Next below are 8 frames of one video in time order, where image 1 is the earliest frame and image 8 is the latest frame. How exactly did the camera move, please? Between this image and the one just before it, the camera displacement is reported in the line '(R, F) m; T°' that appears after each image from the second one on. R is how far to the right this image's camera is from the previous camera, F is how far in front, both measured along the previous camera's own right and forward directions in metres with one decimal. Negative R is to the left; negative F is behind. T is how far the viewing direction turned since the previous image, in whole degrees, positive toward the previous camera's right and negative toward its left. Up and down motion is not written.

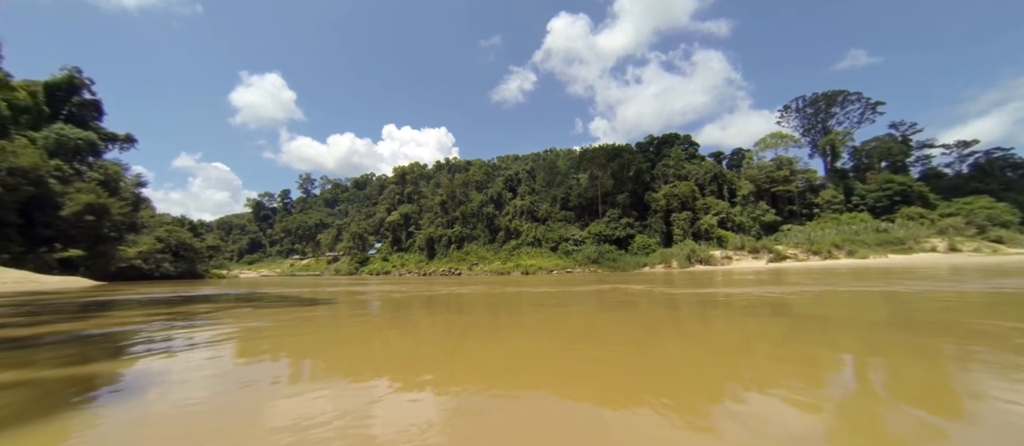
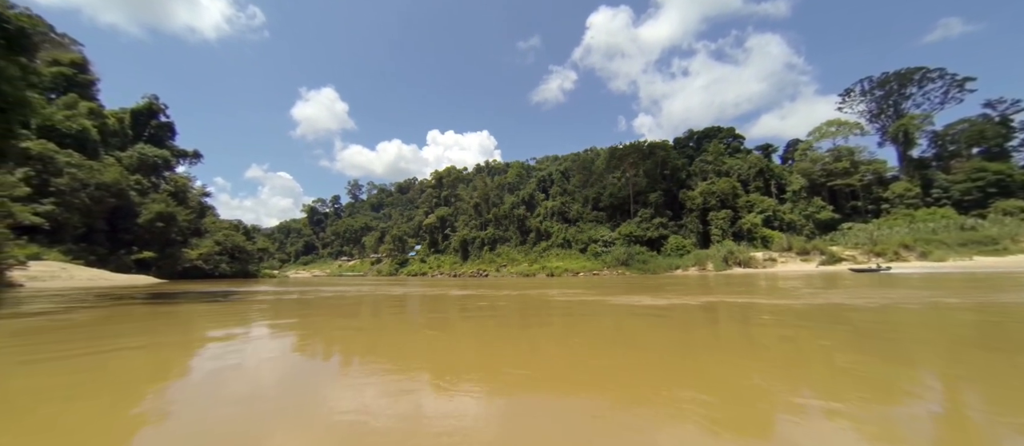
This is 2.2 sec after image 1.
(+1.7, +0.1) m; -7°
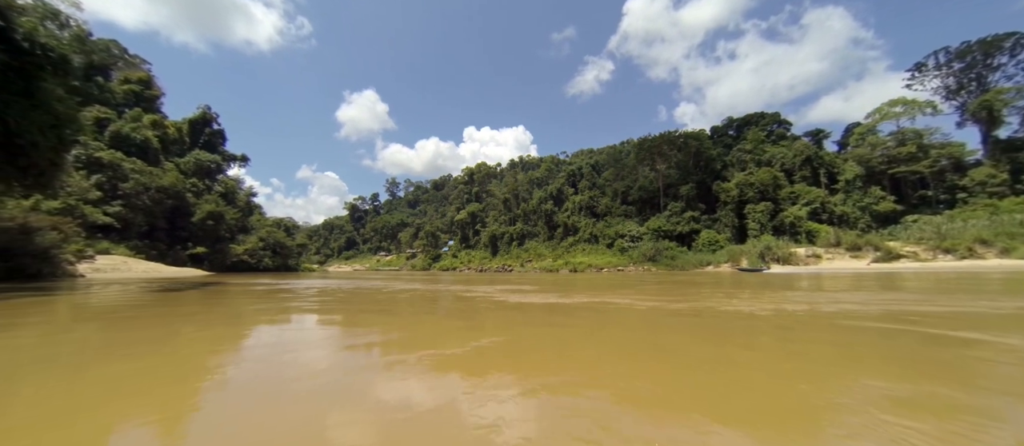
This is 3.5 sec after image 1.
(+1.4, +0.1) m; -6°
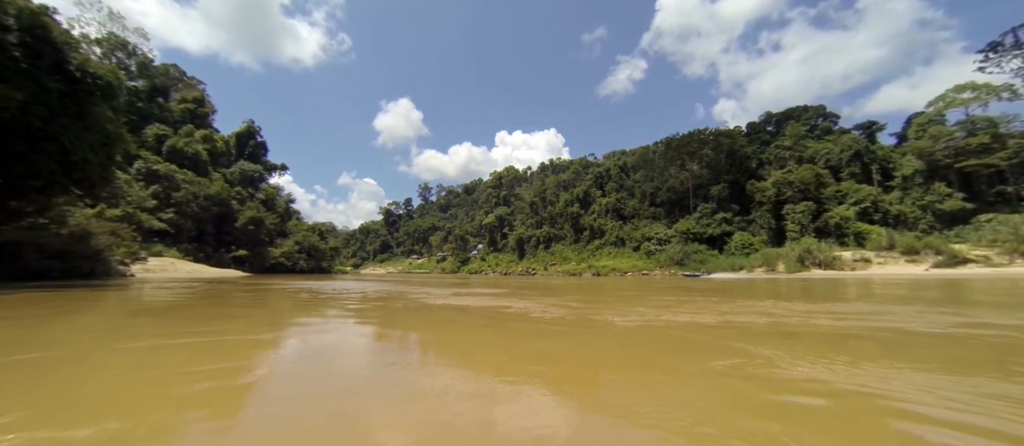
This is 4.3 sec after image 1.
(+1.1, 0.0) m; -6°
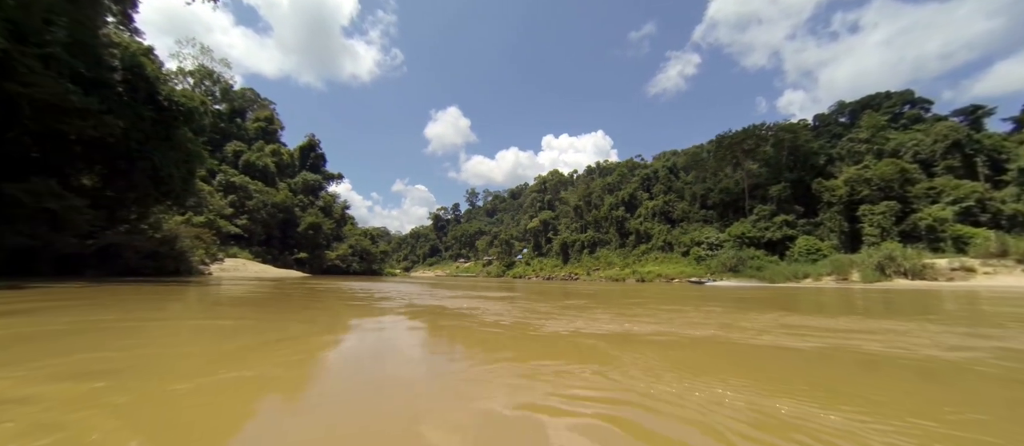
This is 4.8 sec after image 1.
(+0.6, 0.0) m; -8°
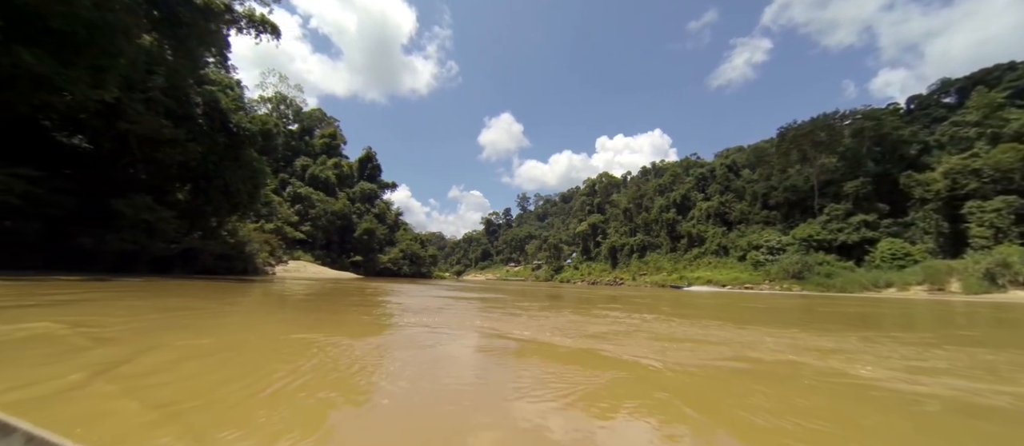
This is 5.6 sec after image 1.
(+1.4, -0.1) m; -9°
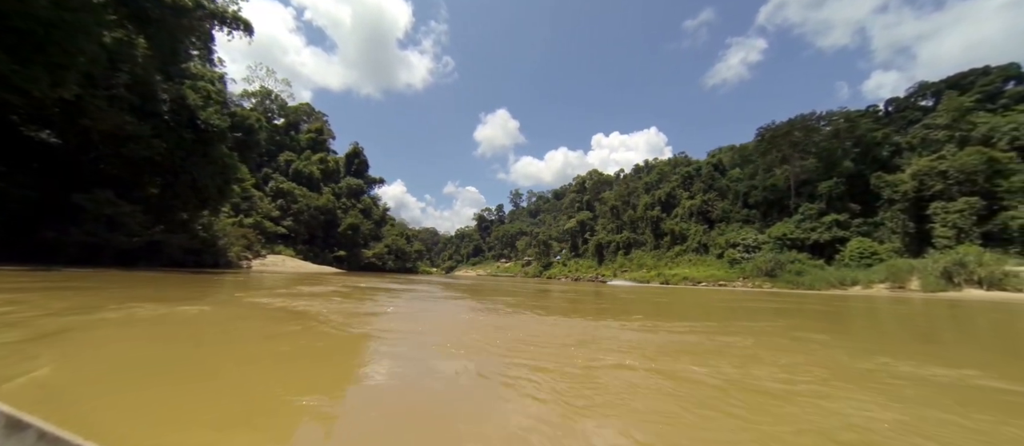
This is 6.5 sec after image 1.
(+1.3, -0.3) m; +1°
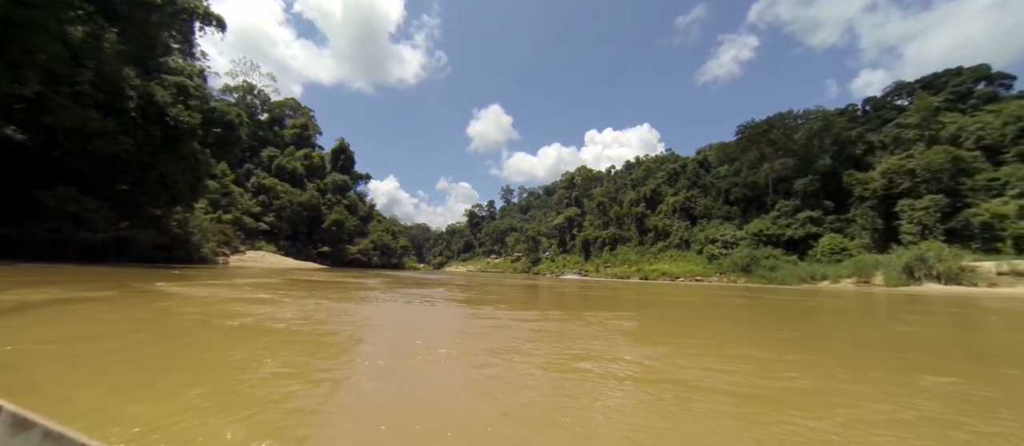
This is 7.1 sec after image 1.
(+1.0, -0.3) m; +1°
